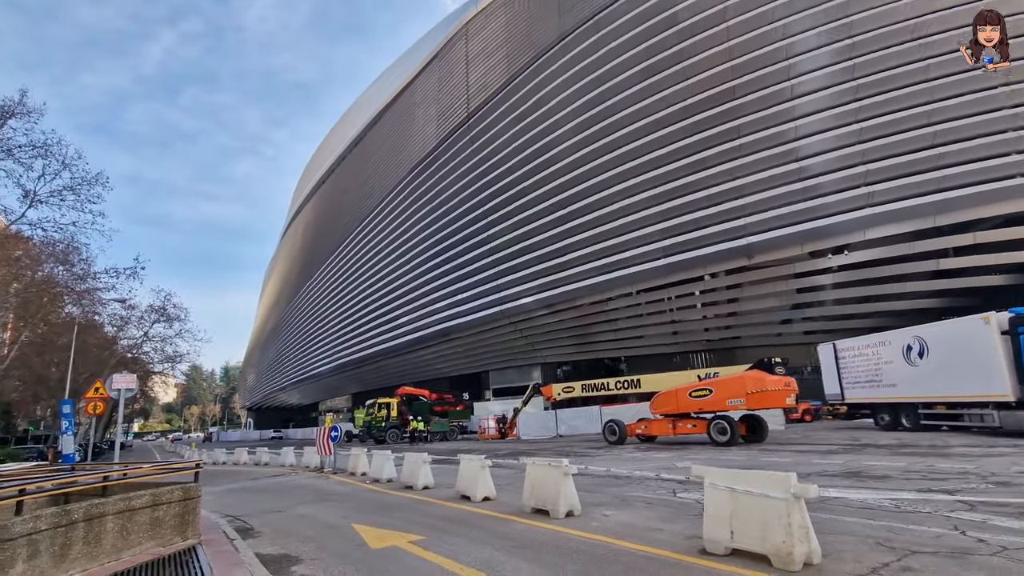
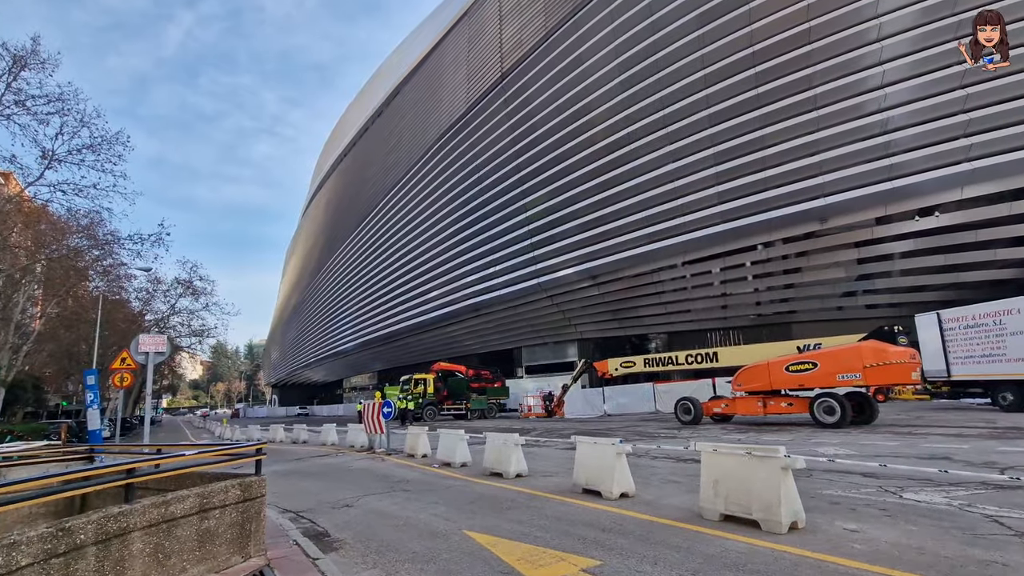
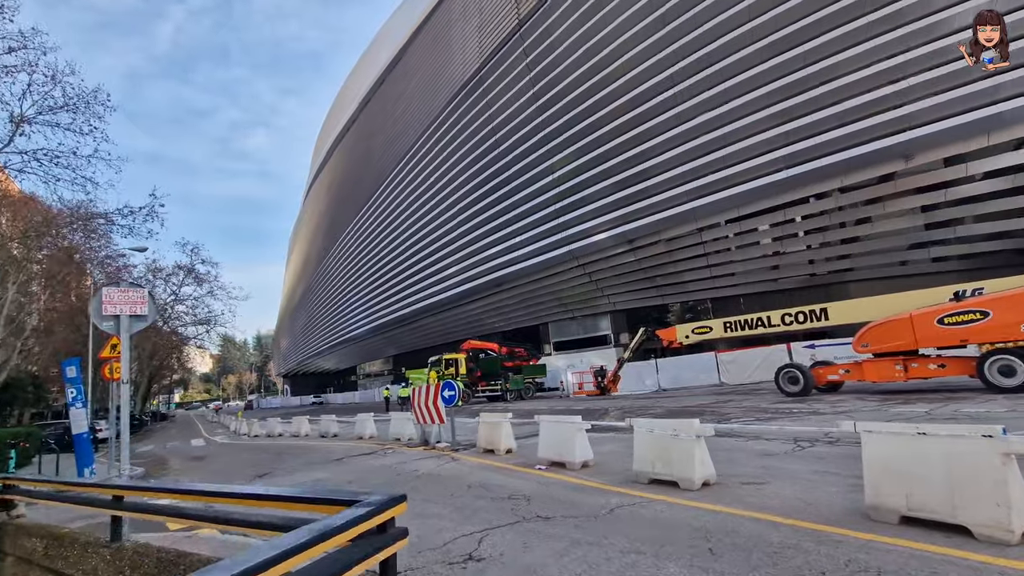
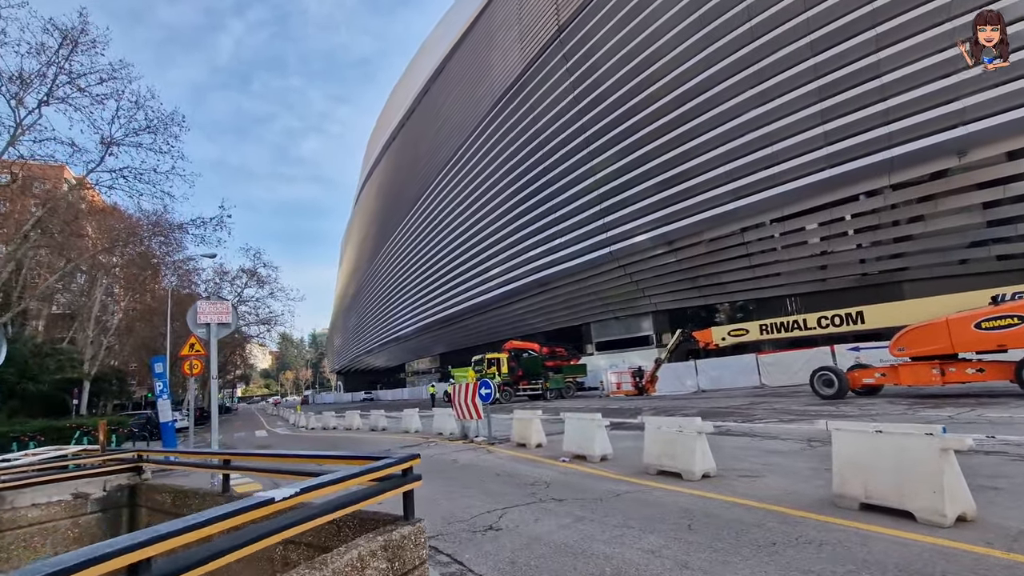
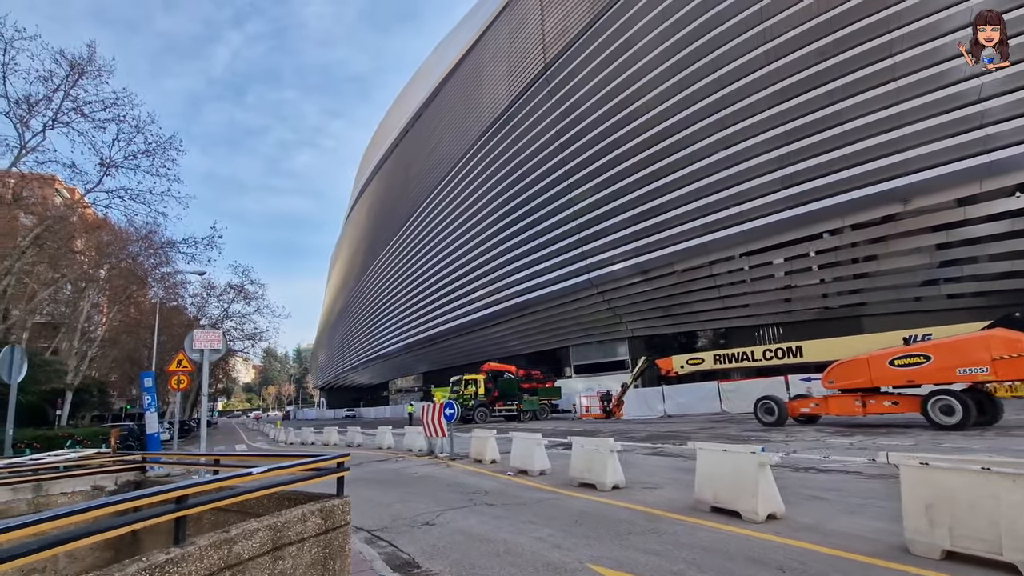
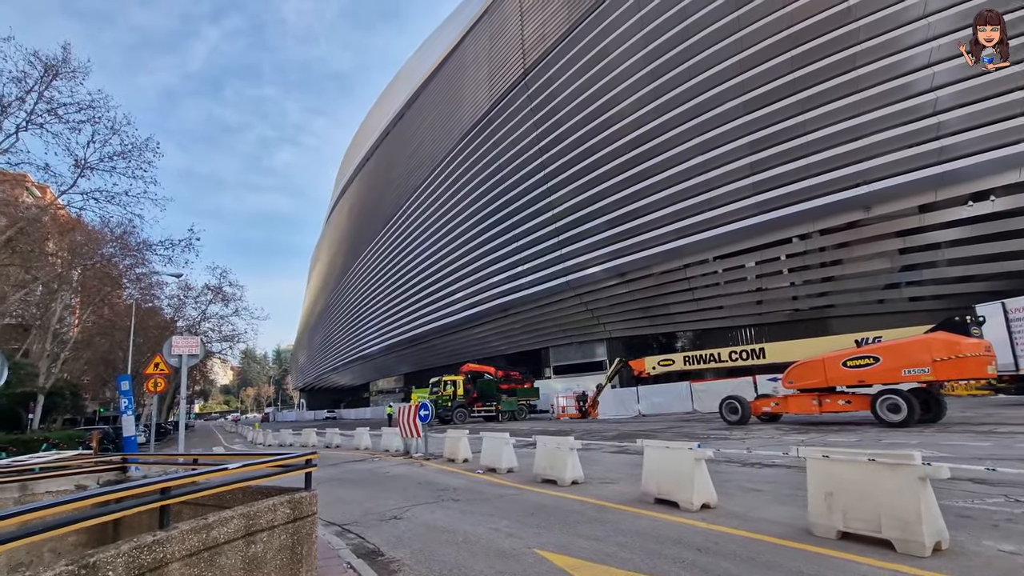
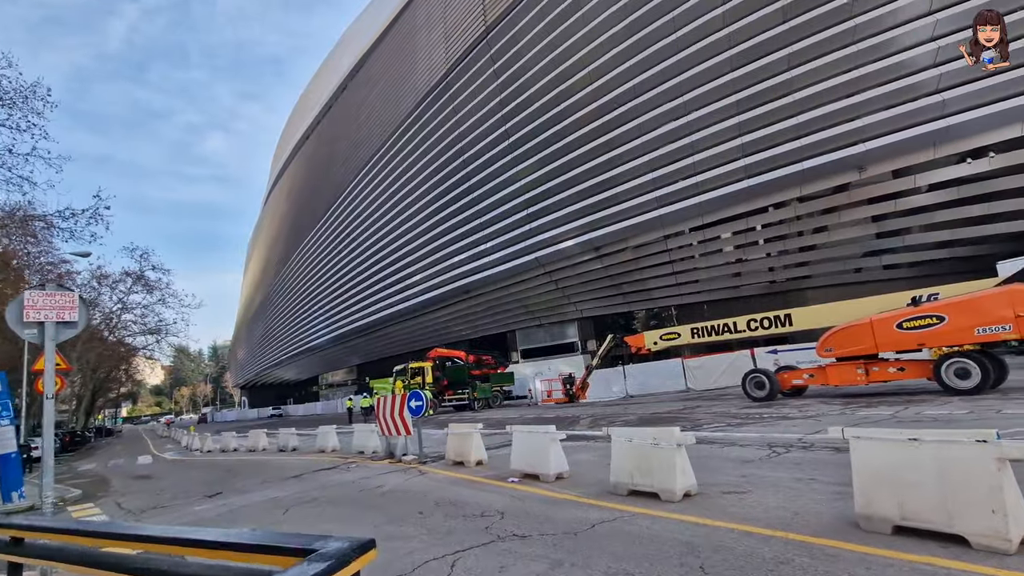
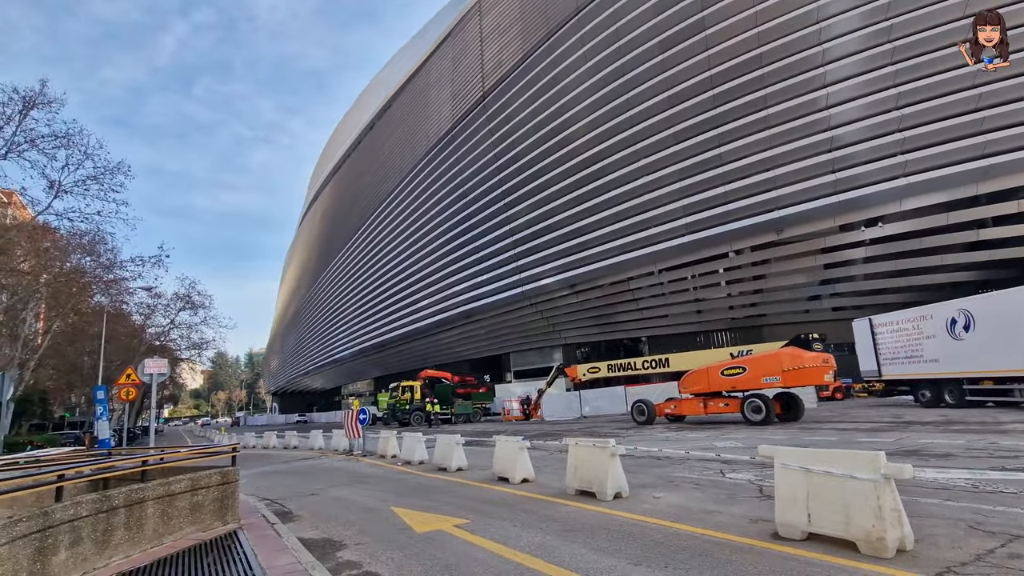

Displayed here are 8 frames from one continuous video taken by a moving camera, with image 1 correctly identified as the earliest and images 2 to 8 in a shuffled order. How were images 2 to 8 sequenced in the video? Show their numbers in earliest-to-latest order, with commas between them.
8, 2, 6, 5, 4, 3, 7
